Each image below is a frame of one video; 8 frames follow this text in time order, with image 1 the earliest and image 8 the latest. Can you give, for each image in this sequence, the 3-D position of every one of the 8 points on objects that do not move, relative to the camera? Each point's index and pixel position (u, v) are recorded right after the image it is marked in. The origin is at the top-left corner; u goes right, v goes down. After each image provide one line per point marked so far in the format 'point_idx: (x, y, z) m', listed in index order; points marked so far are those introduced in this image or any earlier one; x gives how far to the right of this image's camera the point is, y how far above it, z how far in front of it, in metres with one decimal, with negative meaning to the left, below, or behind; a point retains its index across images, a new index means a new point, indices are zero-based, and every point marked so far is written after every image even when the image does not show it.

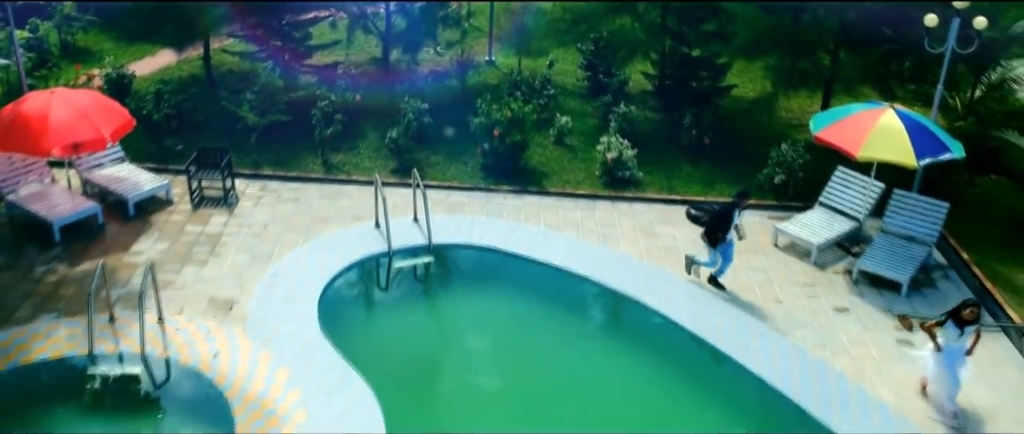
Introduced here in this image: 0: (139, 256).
0: (-4.4, -0.5, +12.0) m
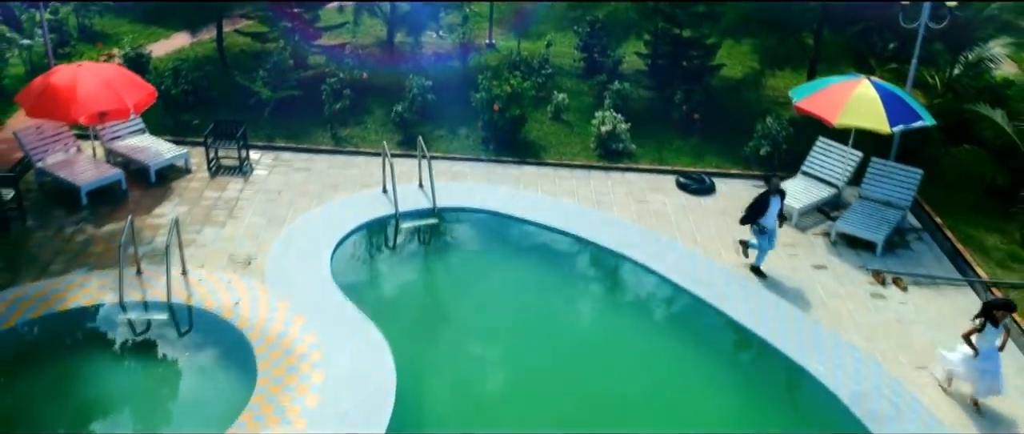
0: (-4.4, 0.0, +12.8) m
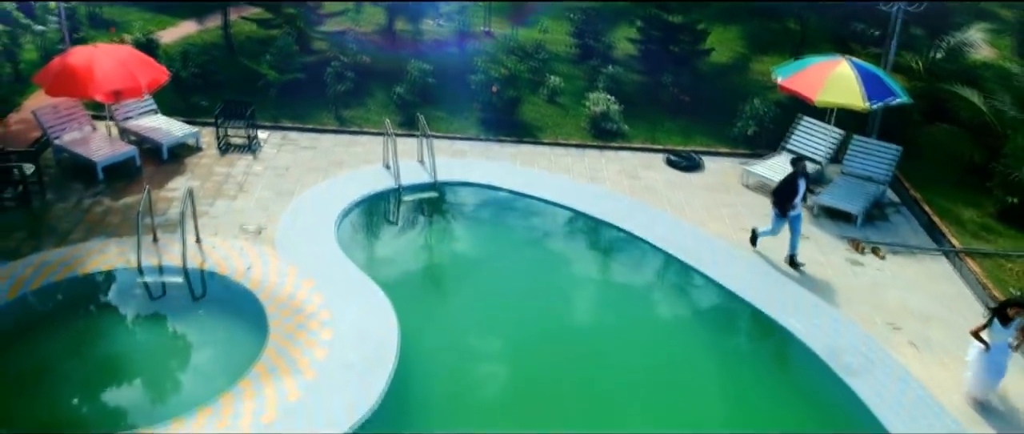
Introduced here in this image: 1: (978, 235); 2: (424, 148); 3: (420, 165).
0: (-4.5, +0.3, +13.4) m
1: (+6.2, -0.2, +13.4) m
2: (-1.3, +1.0, +15.2) m
3: (-1.3, +0.8, +14.6) m
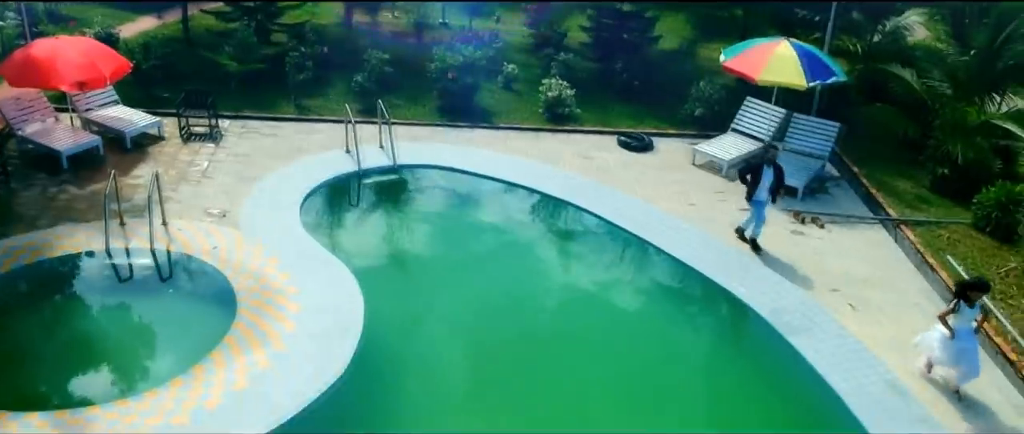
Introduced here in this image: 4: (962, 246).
0: (-5.1, +0.5, +13.7) m
1: (+5.6, +0.2, +14.1) m
2: (-2.0, +1.3, +15.6) m
3: (-2.0, +1.0, +15.0) m
4: (+5.8, -0.4, +13.1) m
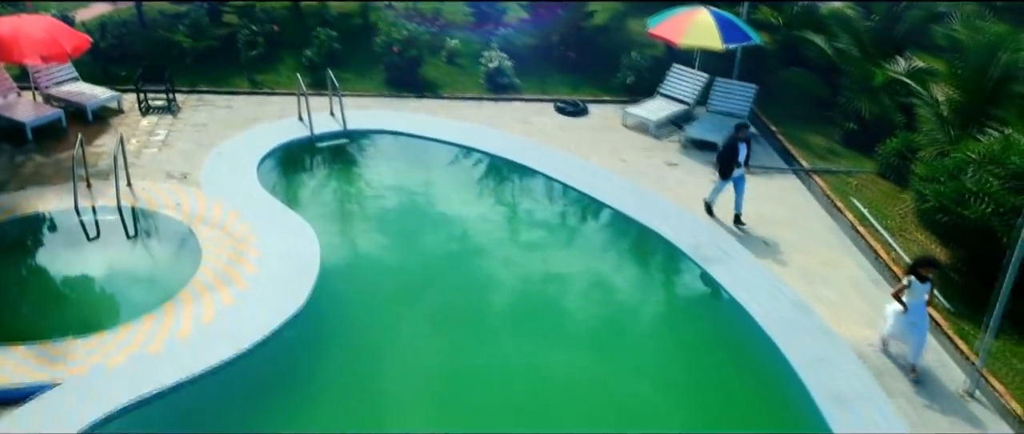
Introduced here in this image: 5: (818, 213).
0: (-5.9, +1.0, +14.5) m
1: (+4.8, +0.9, +15.4) m
2: (-2.9, +1.8, +16.5) m
3: (-2.9, +1.6, +16.0) m
4: (+5.1, +0.4, +14.4) m
5: (+4.2, +0.1, +13.8) m
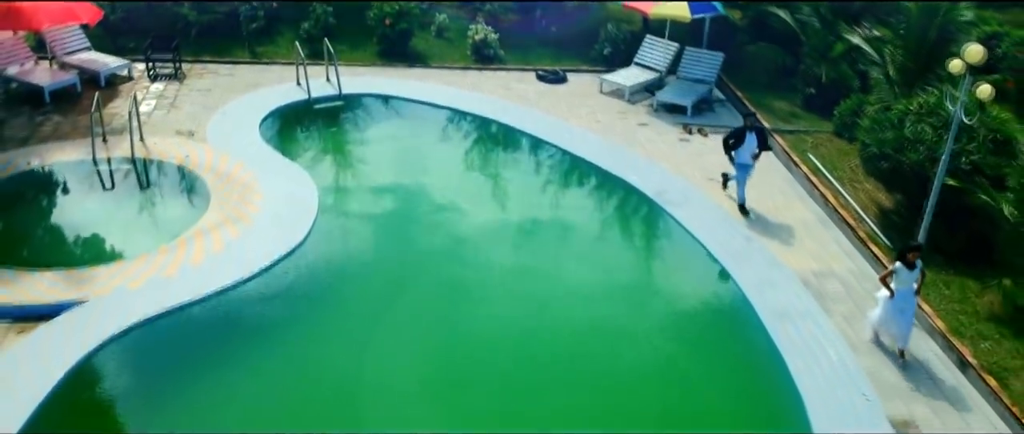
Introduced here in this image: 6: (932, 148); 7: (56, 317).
0: (-6.1, +1.7, +15.7) m
1: (+4.5, +1.6, +16.6) m
2: (-3.2, +2.5, +17.7) m
3: (-3.1, +2.3, +17.1) m
4: (+4.8, +1.1, +15.6) m
5: (+3.9, +0.8, +15.0) m
6: (+5.2, +0.9, +12.5) m
7: (-4.8, -1.0, +10.7) m
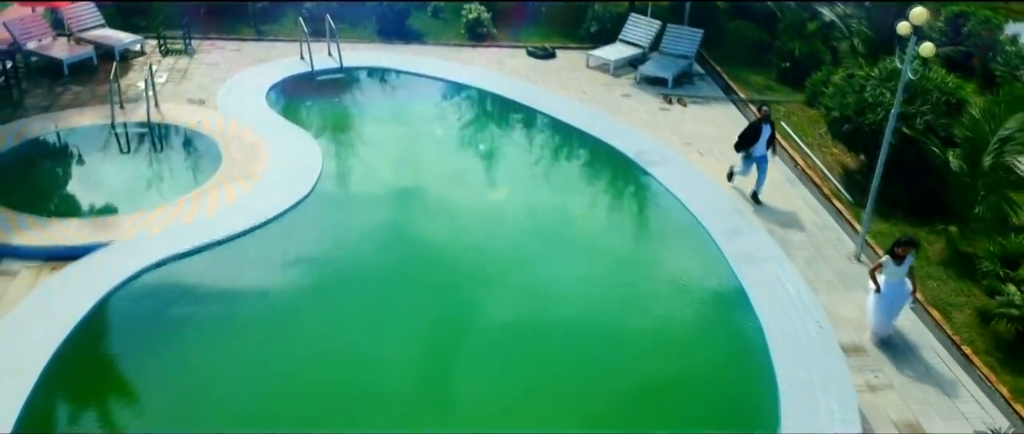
0: (-6.3, +2.3, +16.7) m
1: (+4.4, +2.2, +17.6) m
2: (-3.3, +3.1, +18.7) m
3: (-3.3, +2.8, +18.1) m
4: (+4.6, +1.7, +16.6) m
5: (+3.8, +1.3, +16.0) m
6: (+5.1, +1.4, +13.6) m
7: (-4.9, -0.5, +11.7) m
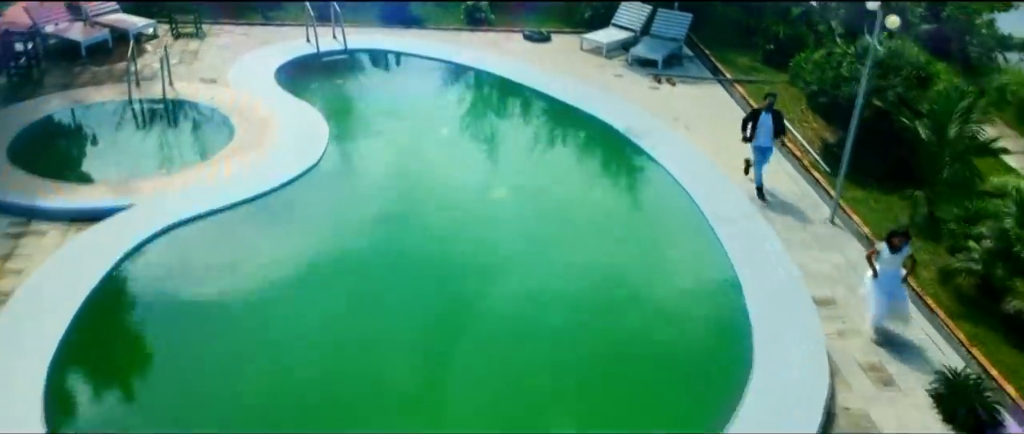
0: (-6.3, +2.7, +17.5) m
1: (+4.3, +2.6, +18.4) m
2: (-3.4, +3.6, +19.5) m
3: (-3.3, +3.3, +18.9) m
4: (+4.6, +2.1, +17.4) m
5: (+3.7, +1.8, +16.8) m
6: (+5.0, +1.9, +14.4) m
7: (-5.0, 0.0, +12.5) m
